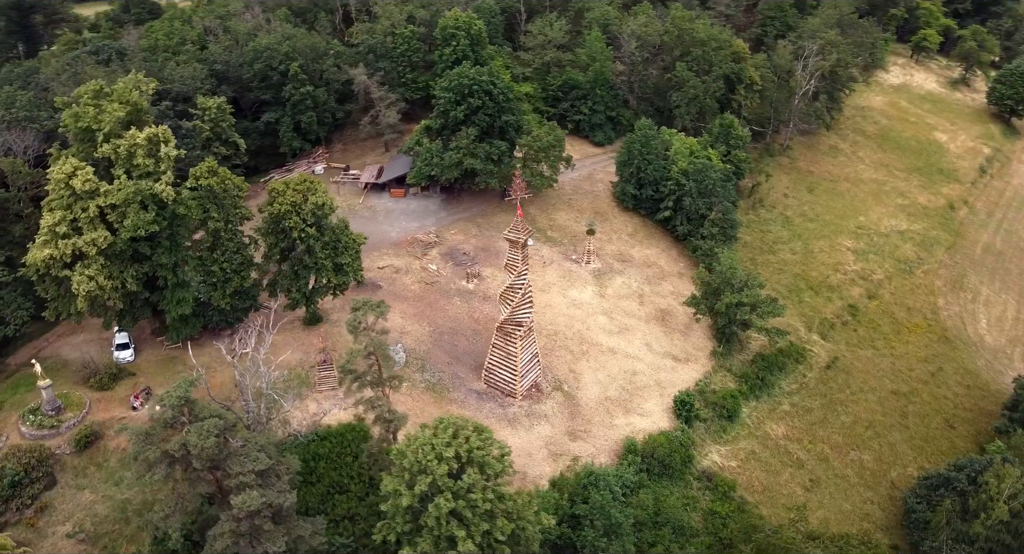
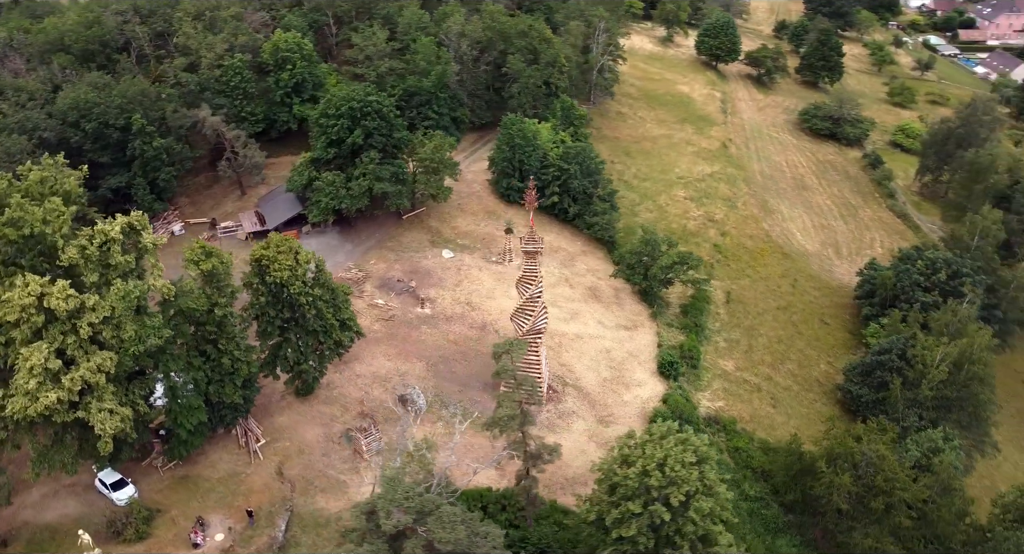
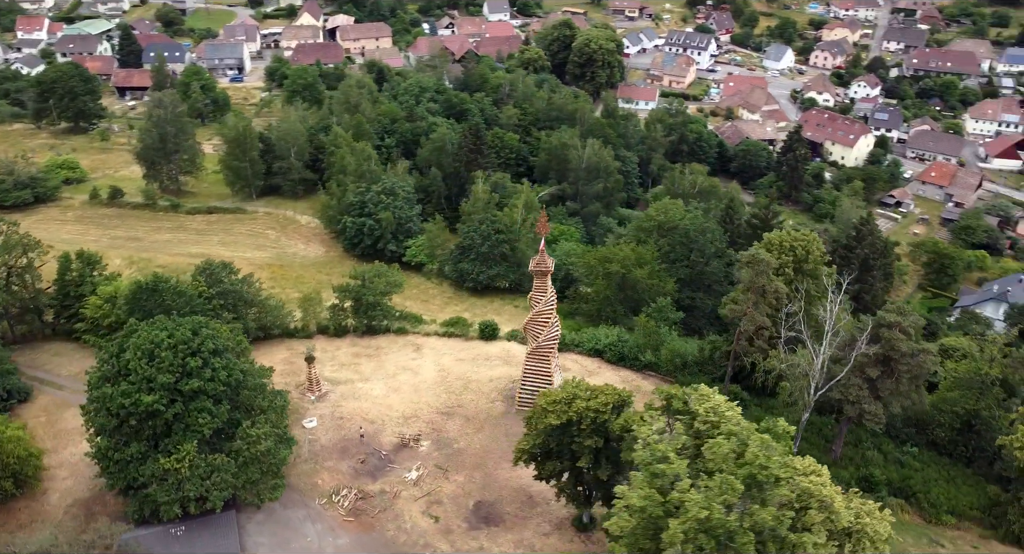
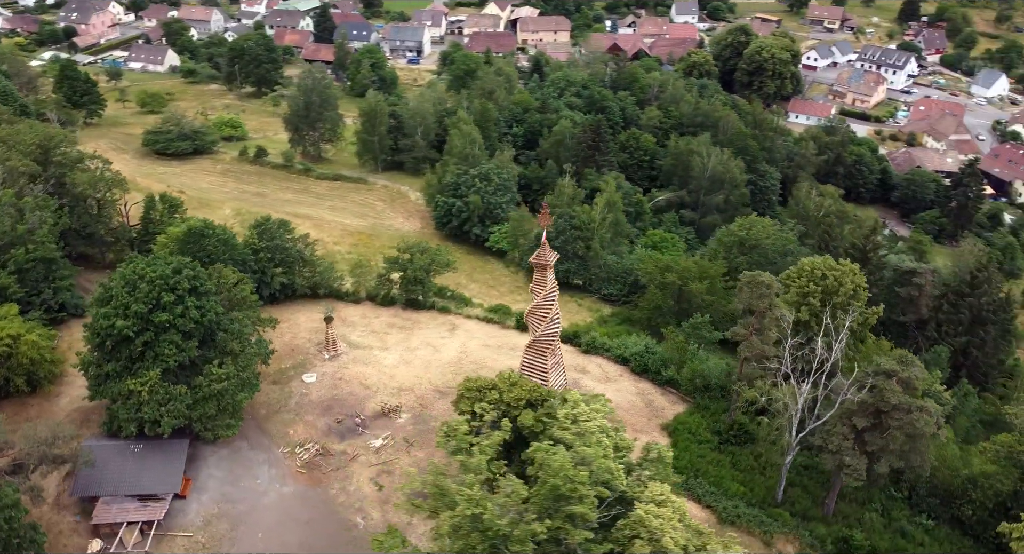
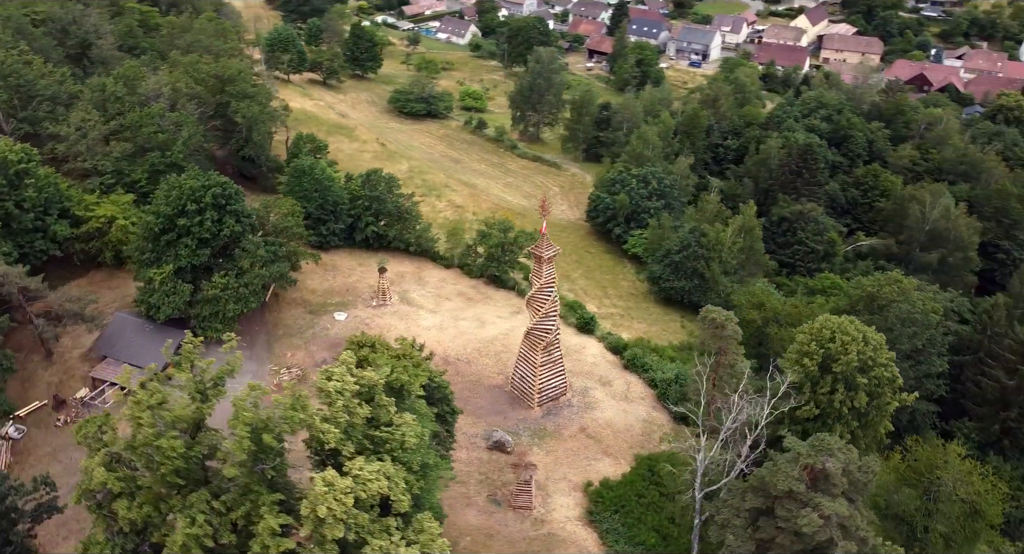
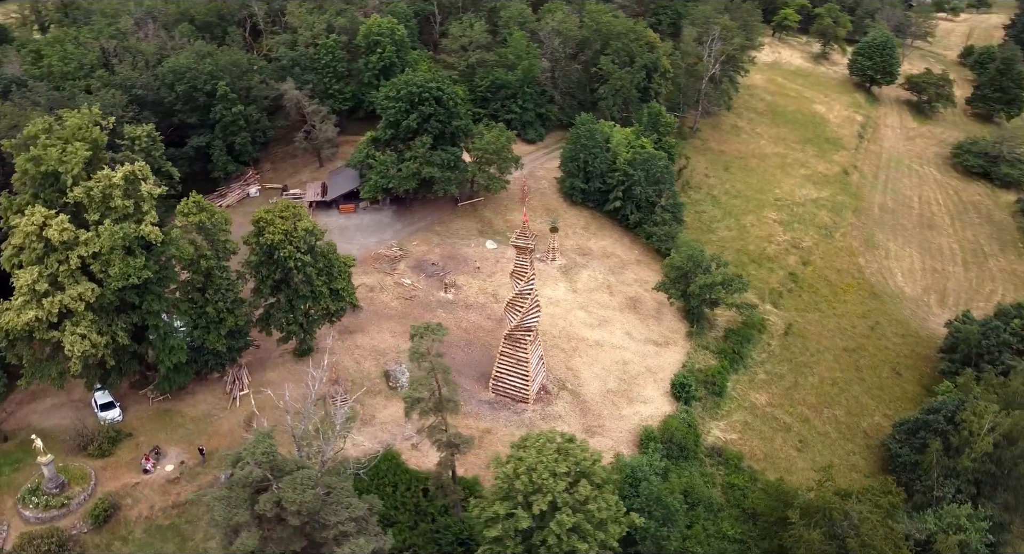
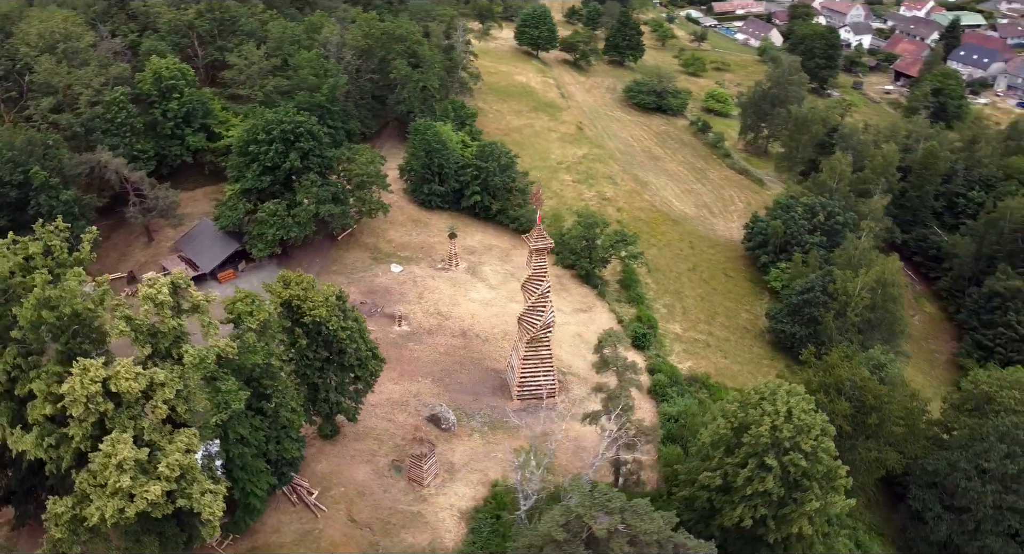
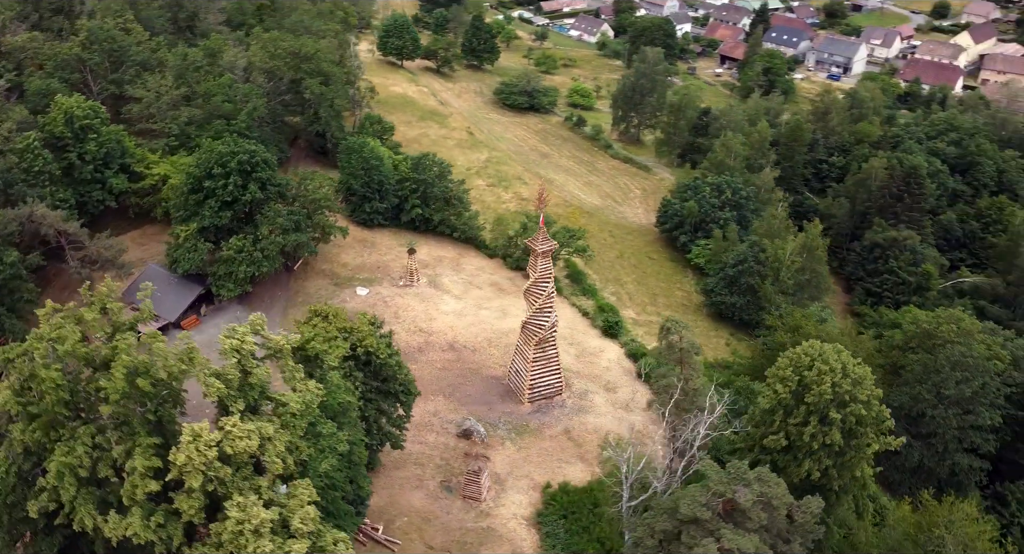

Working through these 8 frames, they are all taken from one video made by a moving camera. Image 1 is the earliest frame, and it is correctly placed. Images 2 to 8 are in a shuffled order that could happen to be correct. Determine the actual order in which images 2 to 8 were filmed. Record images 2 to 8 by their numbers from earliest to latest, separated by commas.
6, 2, 7, 8, 5, 4, 3
